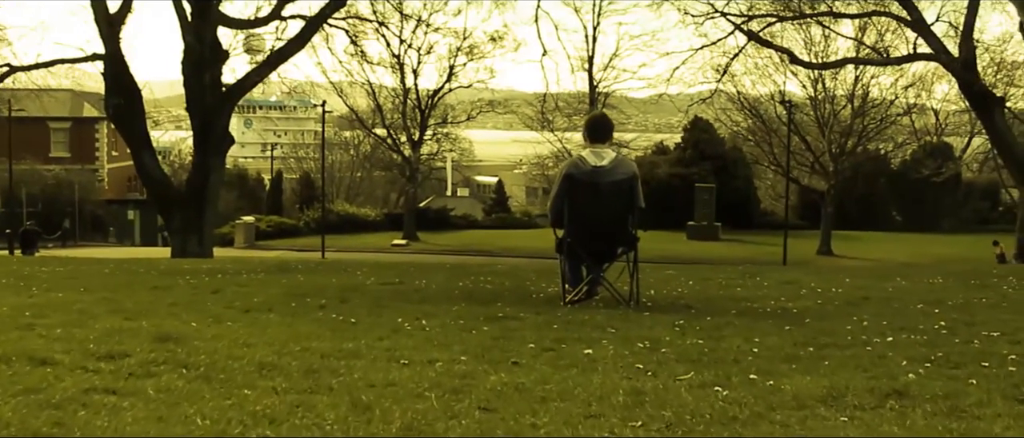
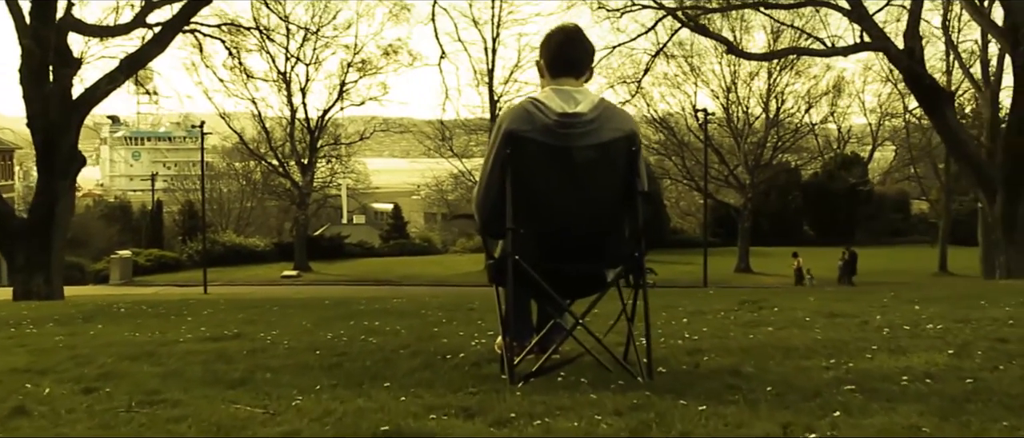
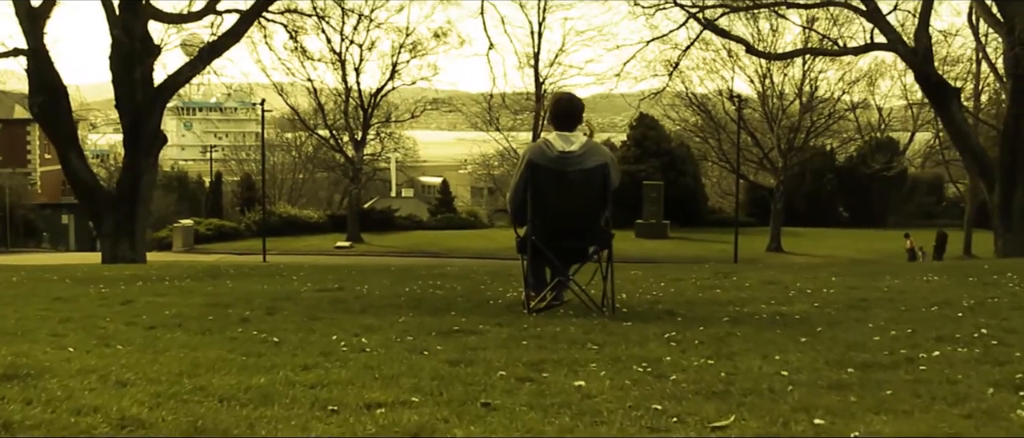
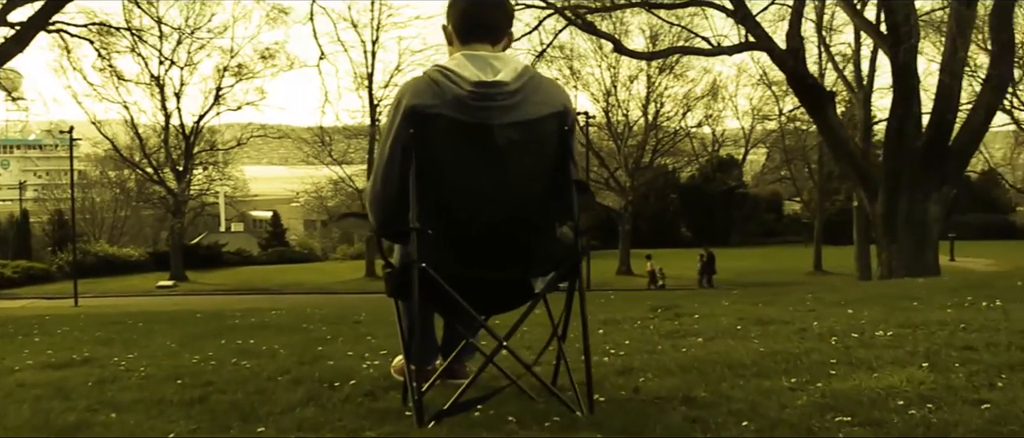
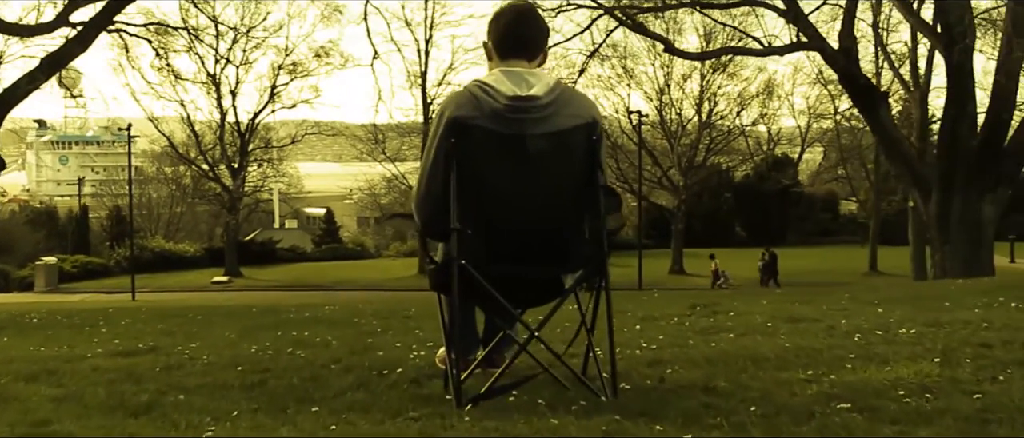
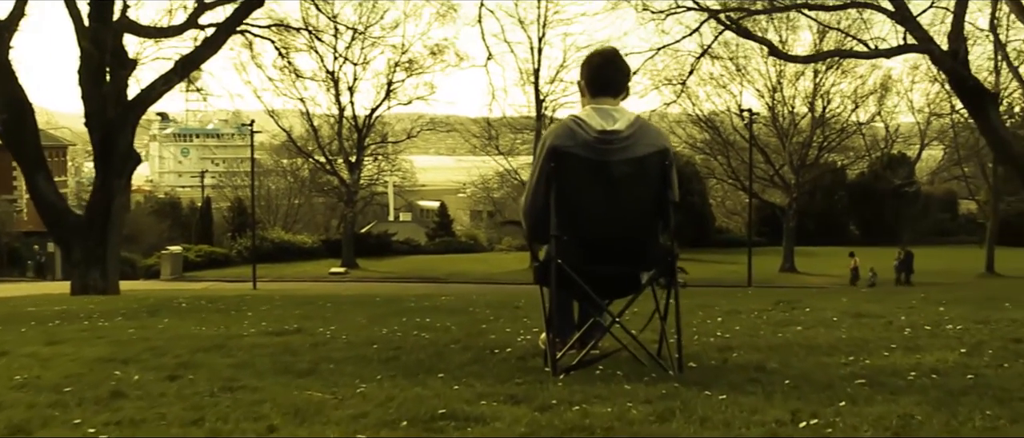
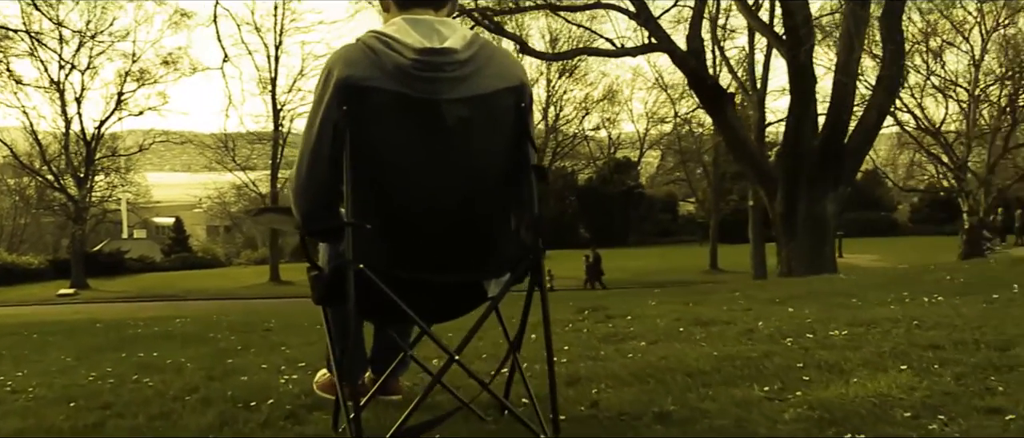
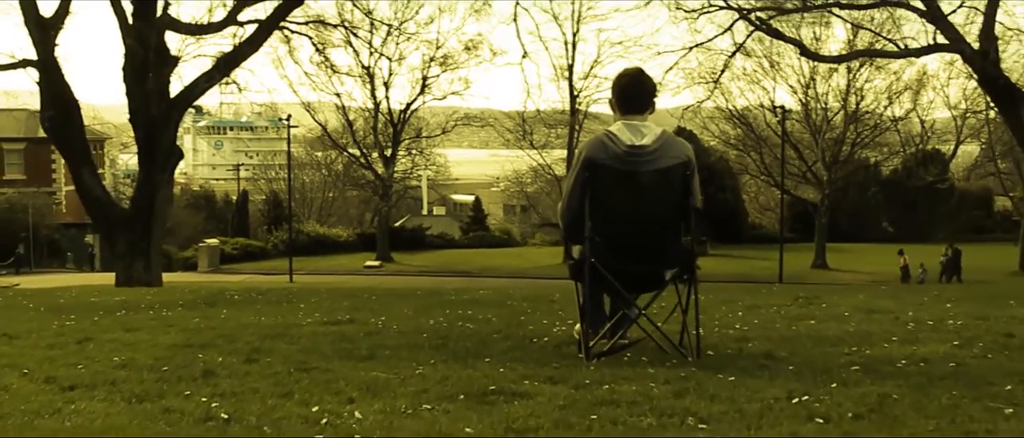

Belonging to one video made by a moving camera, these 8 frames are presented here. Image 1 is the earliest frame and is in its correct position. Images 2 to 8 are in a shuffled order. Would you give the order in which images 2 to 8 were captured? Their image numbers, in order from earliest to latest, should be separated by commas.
3, 8, 6, 2, 5, 4, 7
